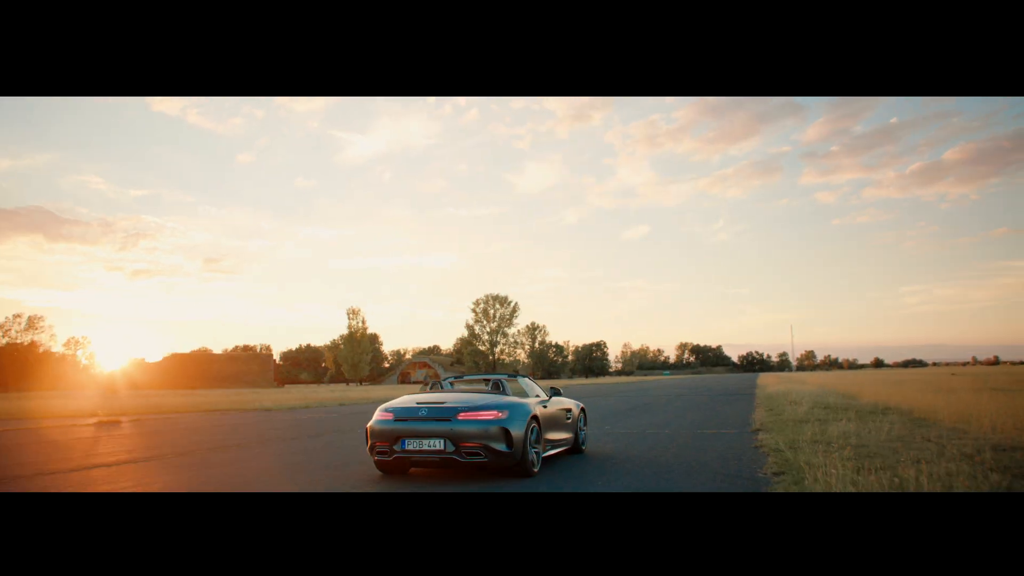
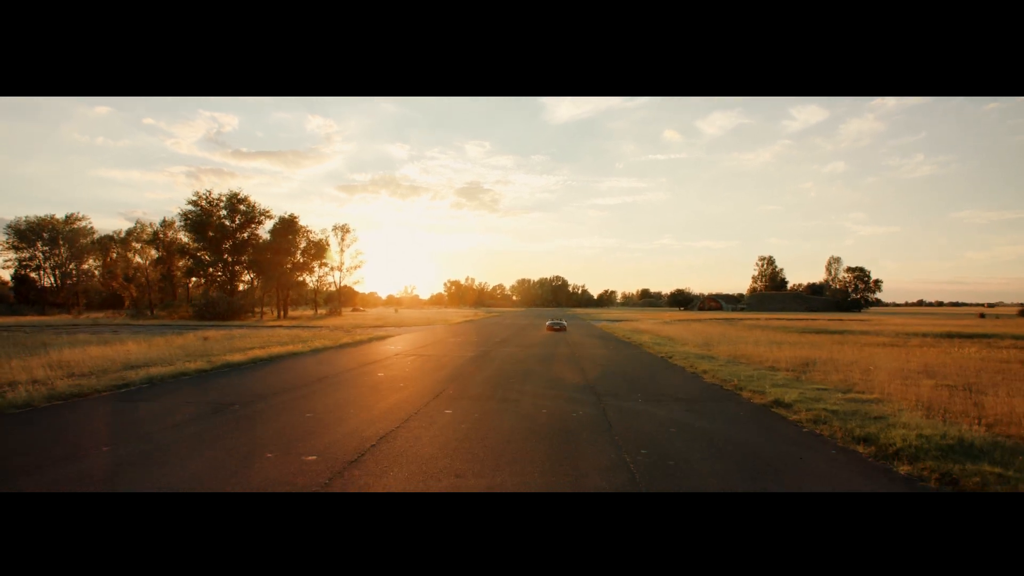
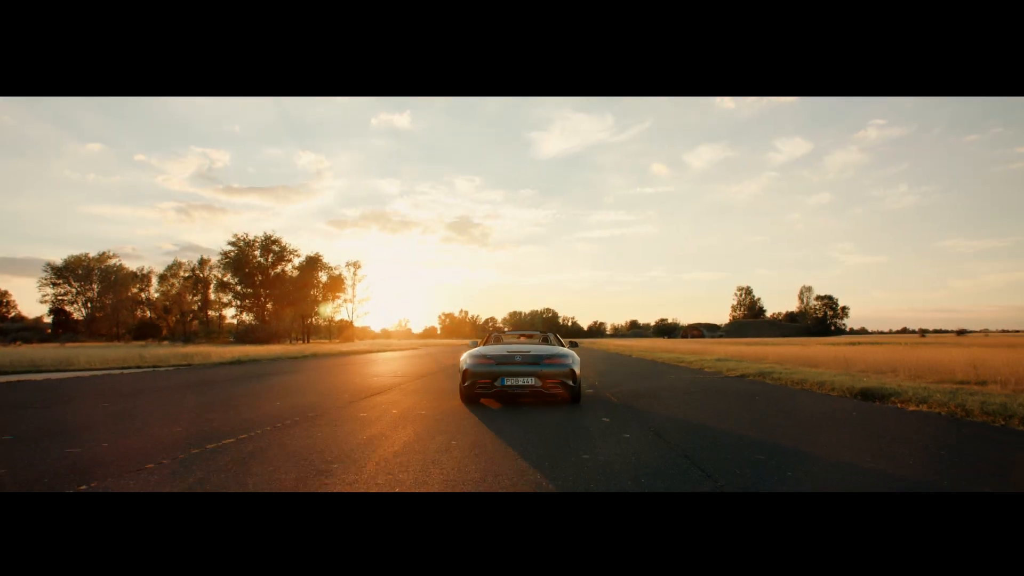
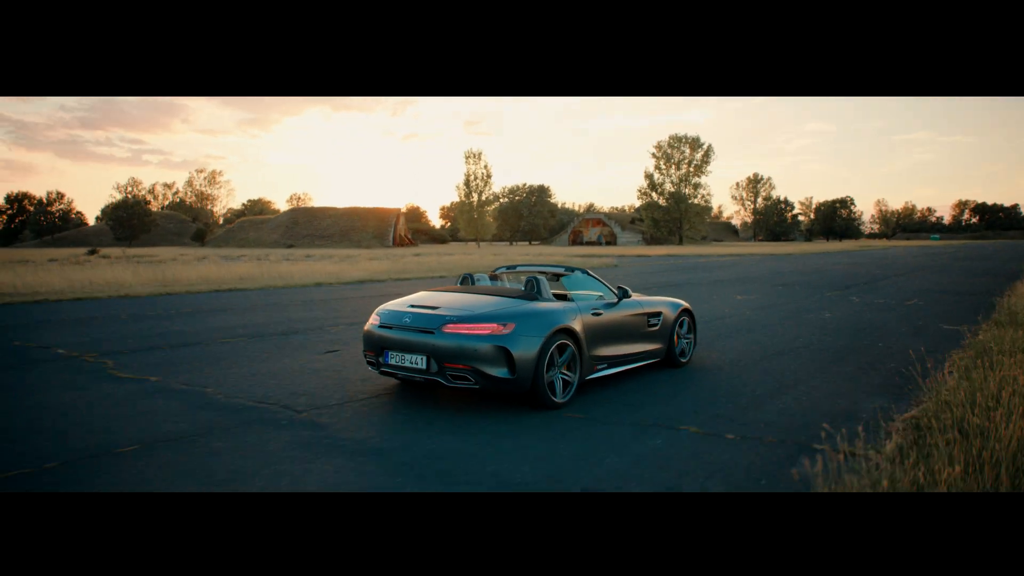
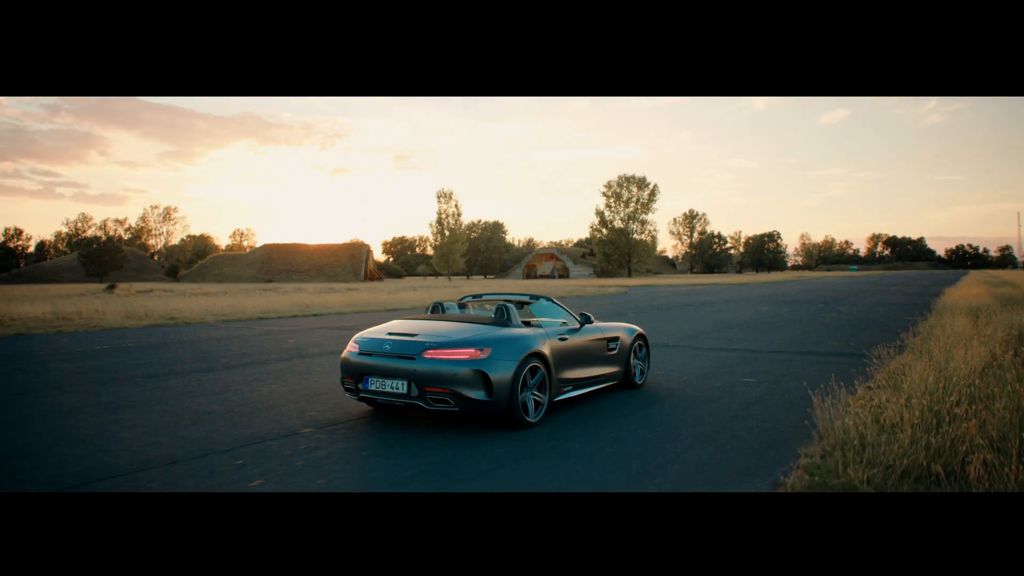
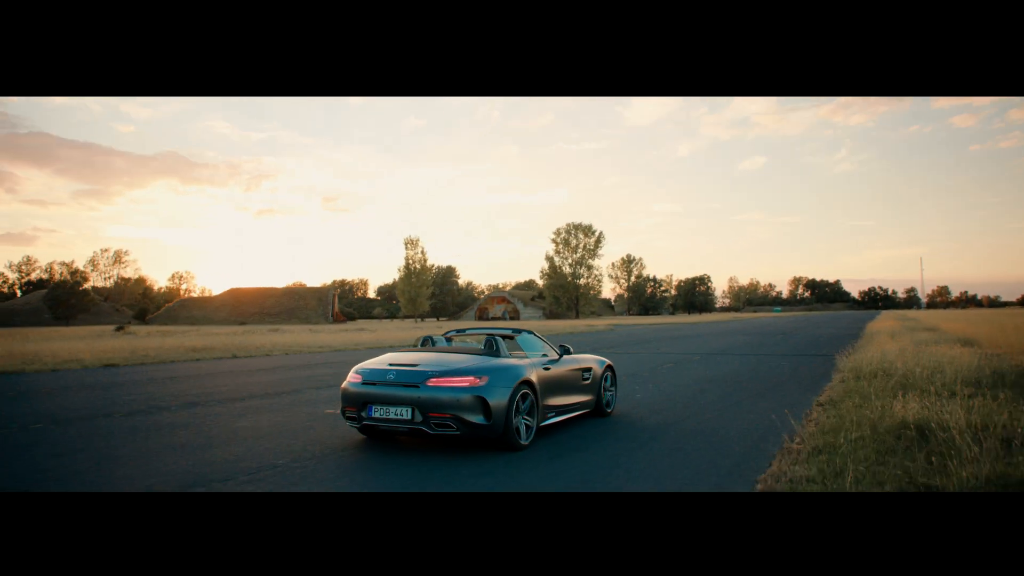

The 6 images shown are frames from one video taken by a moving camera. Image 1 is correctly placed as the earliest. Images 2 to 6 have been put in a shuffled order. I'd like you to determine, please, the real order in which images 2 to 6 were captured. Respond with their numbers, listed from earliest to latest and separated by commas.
6, 5, 4, 3, 2
